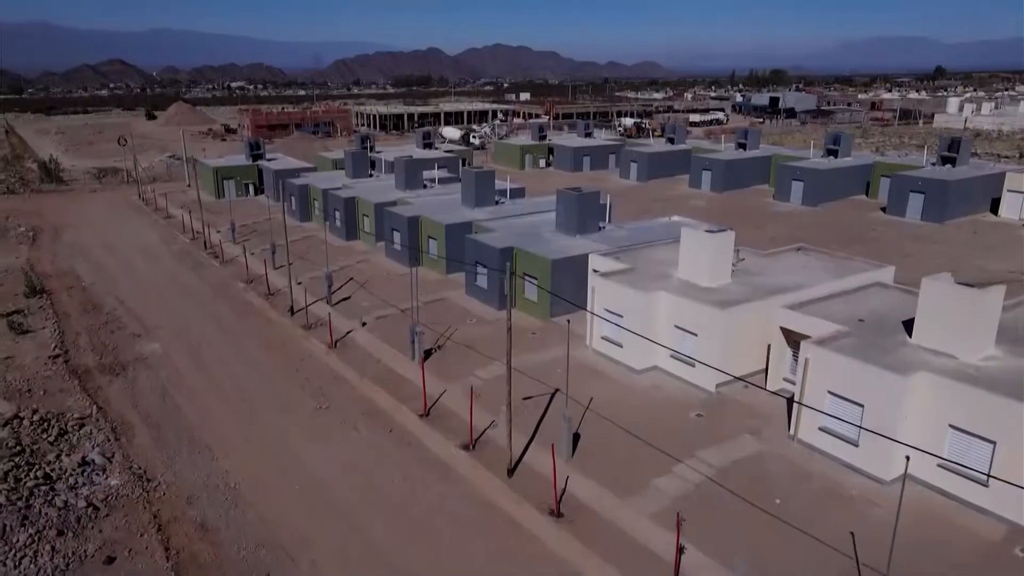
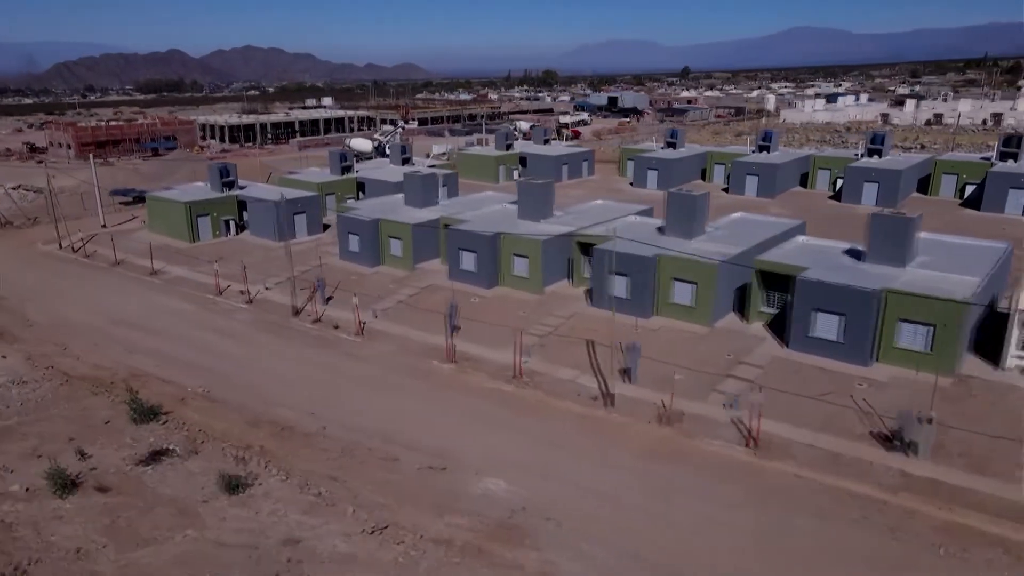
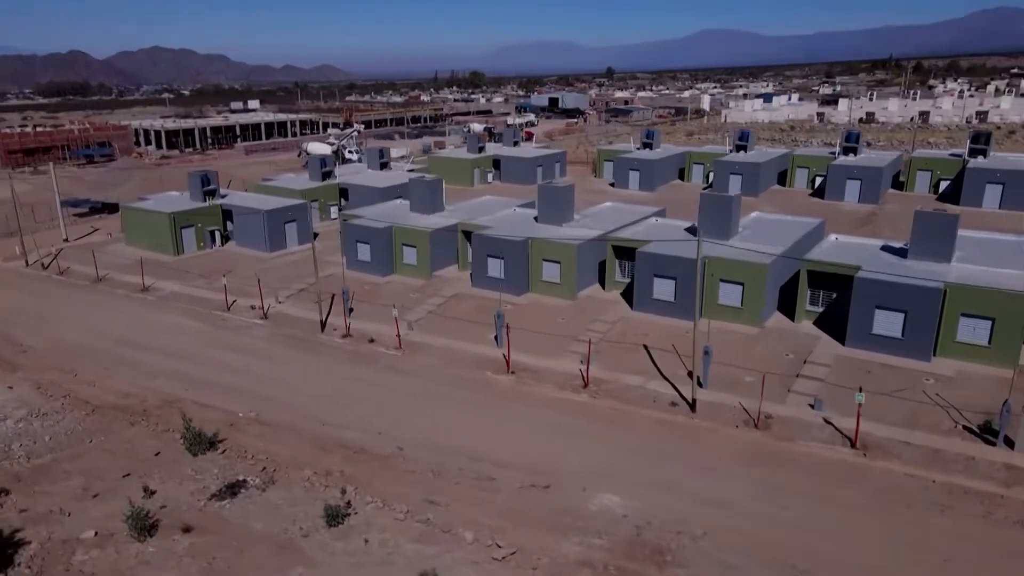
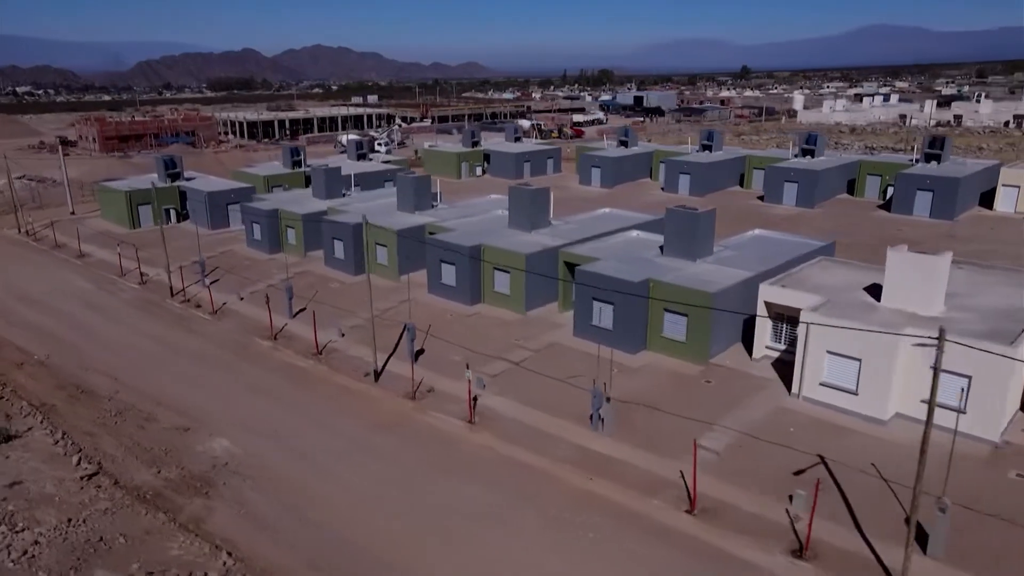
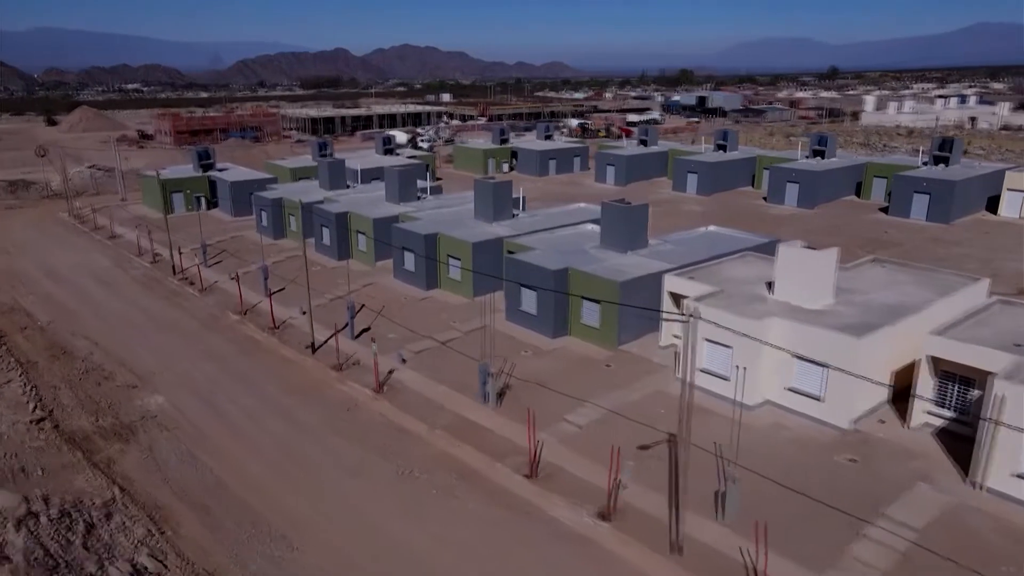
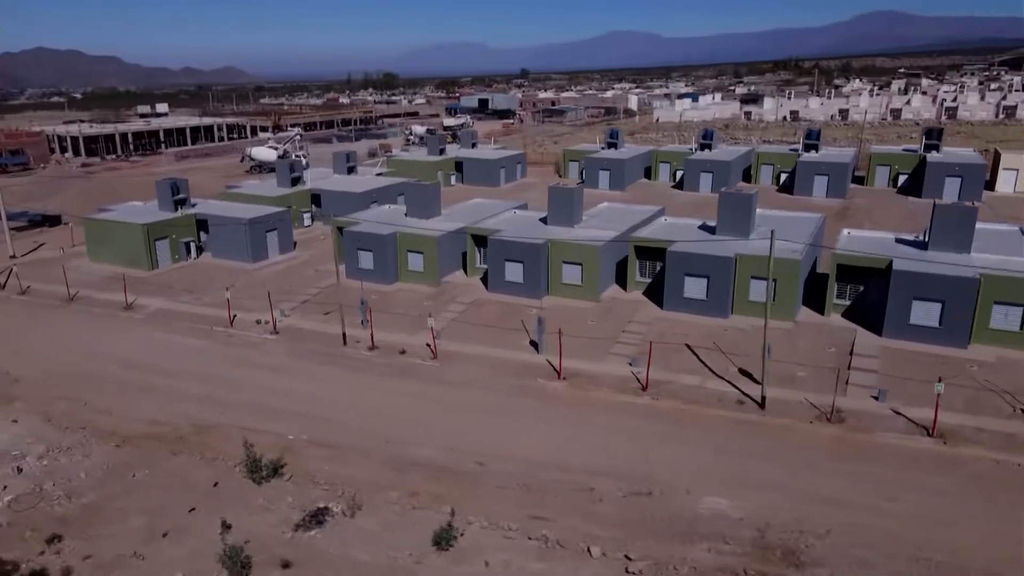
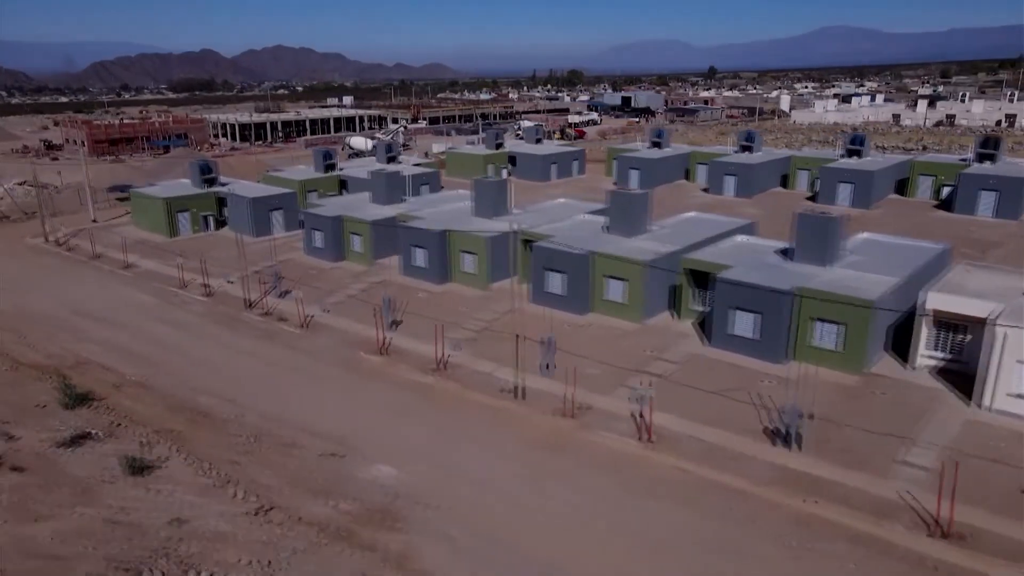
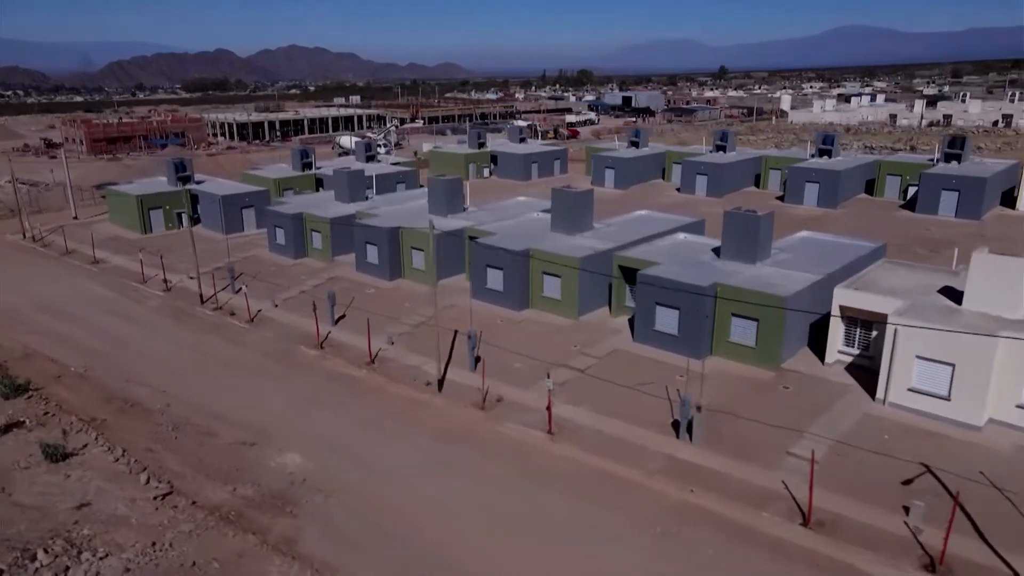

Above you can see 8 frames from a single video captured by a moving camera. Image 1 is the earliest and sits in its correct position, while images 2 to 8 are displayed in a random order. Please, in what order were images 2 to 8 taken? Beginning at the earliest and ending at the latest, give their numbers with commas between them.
5, 4, 8, 7, 2, 3, 6
